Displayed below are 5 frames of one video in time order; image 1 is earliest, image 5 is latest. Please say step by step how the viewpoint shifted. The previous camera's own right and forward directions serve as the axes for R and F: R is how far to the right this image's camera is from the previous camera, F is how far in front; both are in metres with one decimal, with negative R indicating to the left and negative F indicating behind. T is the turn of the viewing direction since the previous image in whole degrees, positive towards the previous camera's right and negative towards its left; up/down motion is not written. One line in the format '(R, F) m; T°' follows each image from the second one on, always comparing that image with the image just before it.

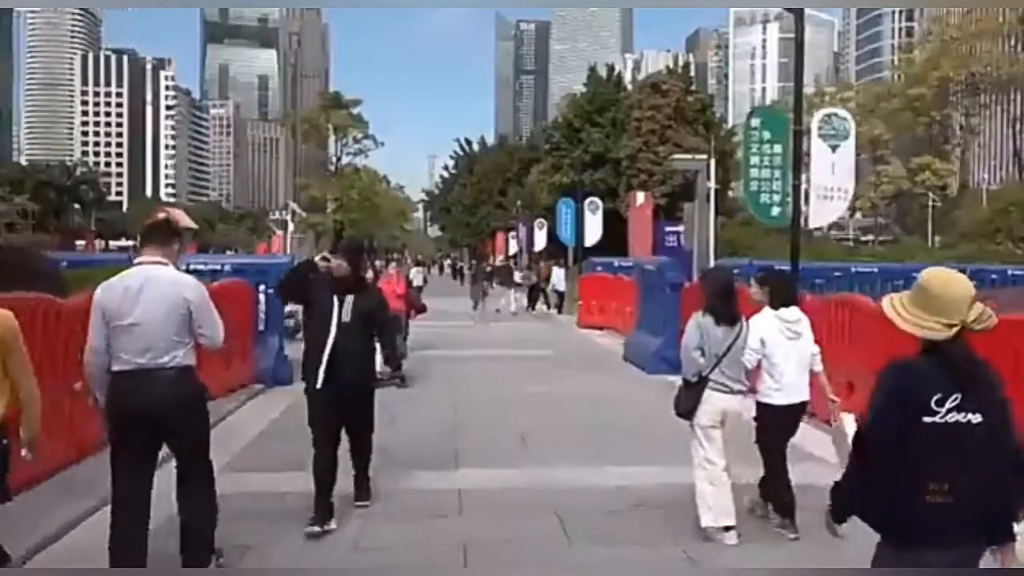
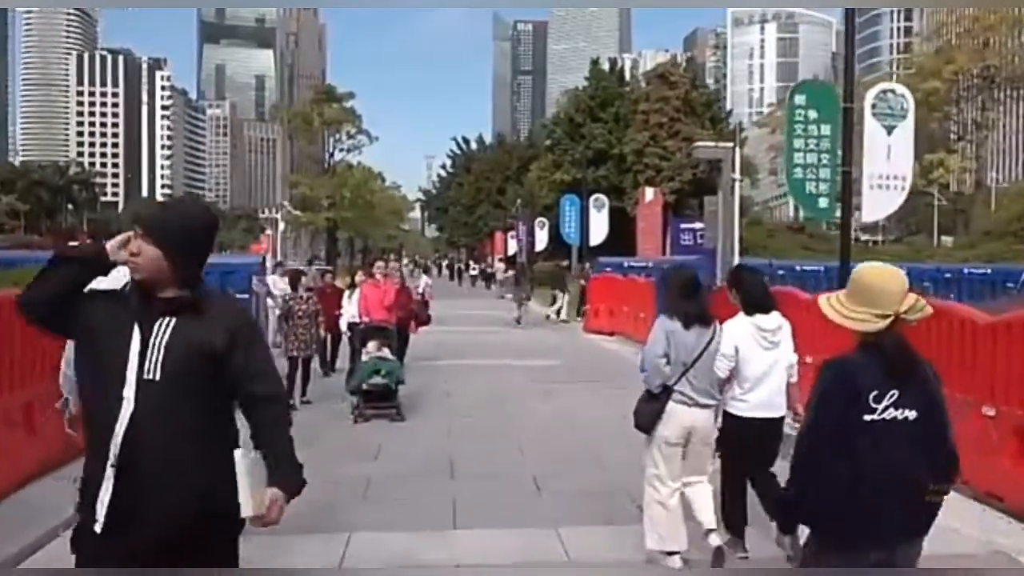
(0.0, +1.0) m; 0°
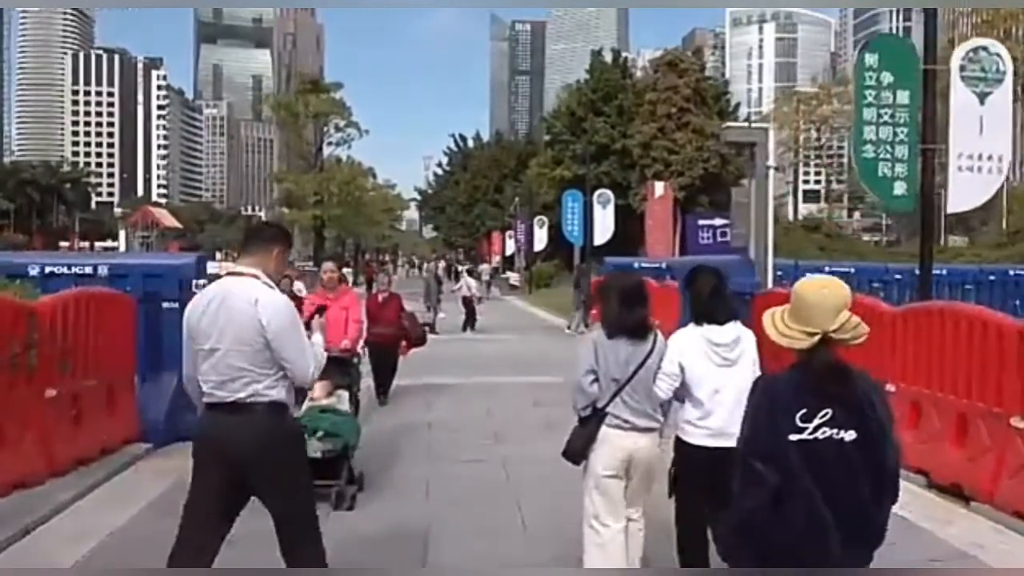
(0.0, +1.3) m; 0°
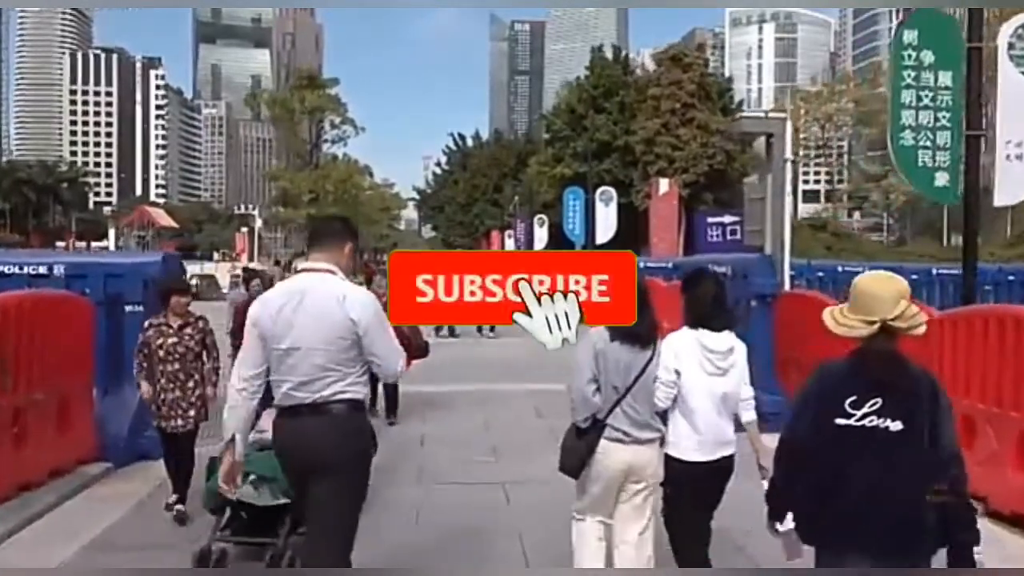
(0.0, +0.5) m; 0°
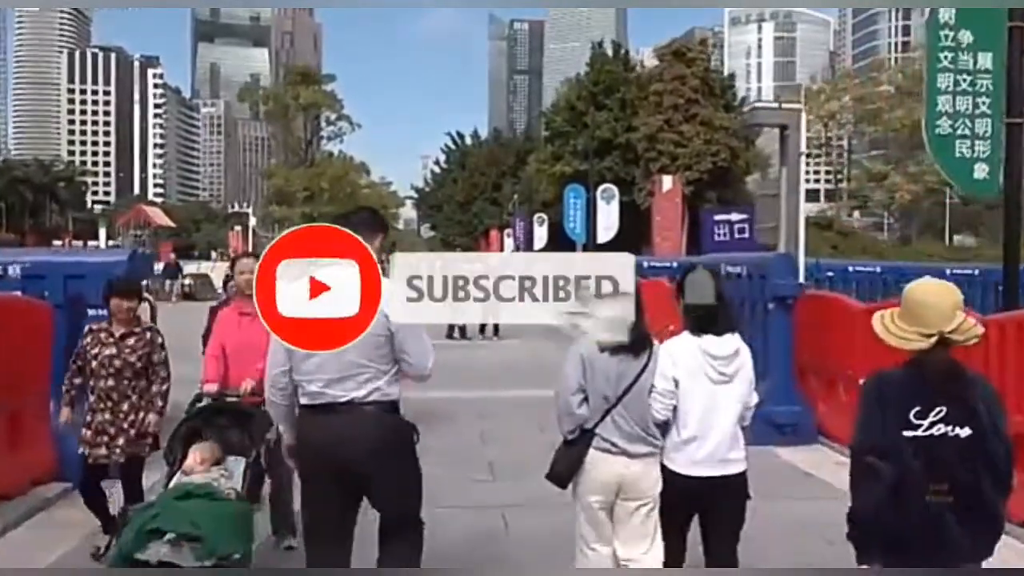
(0.0, +0.4) m; 0°
